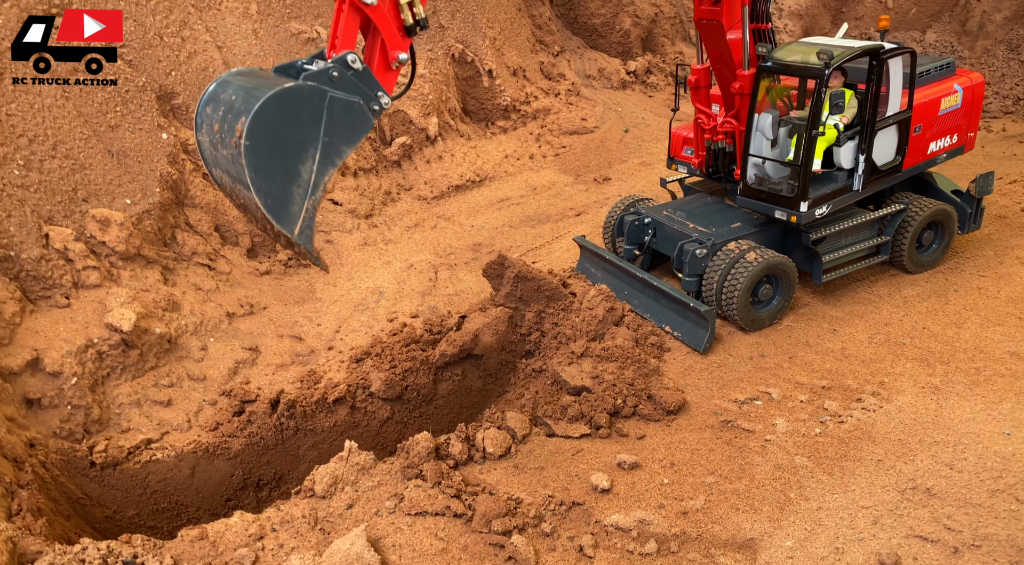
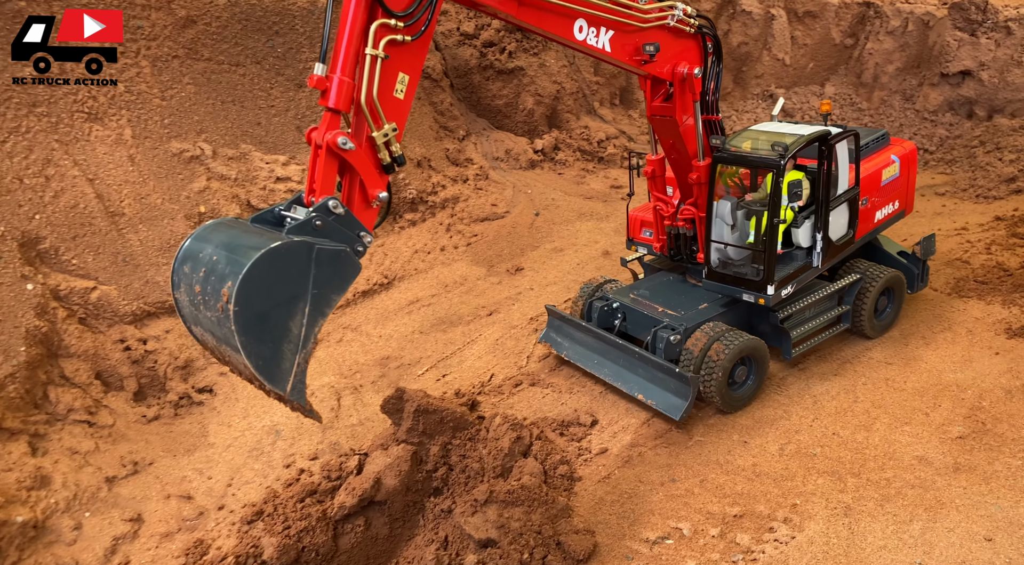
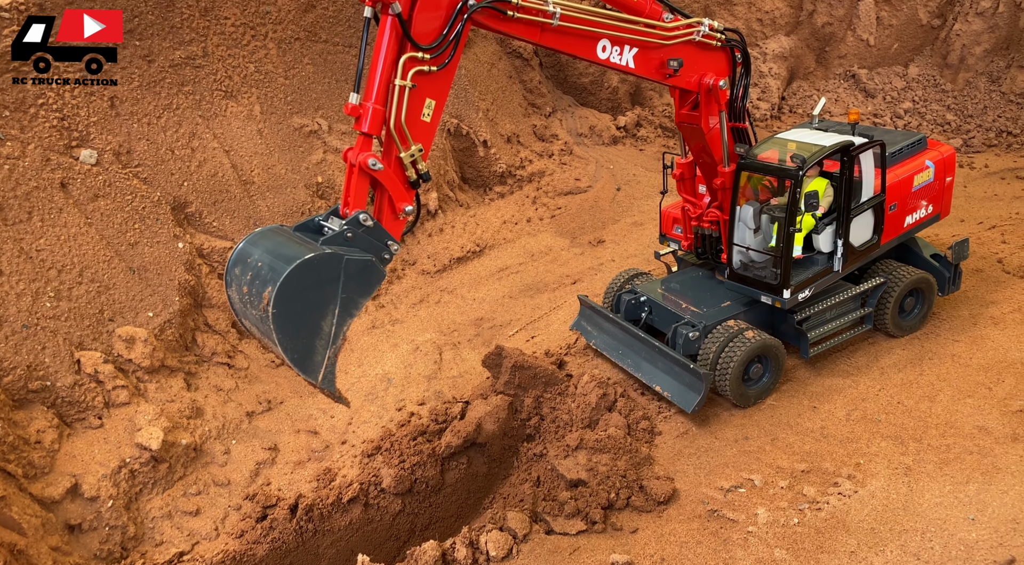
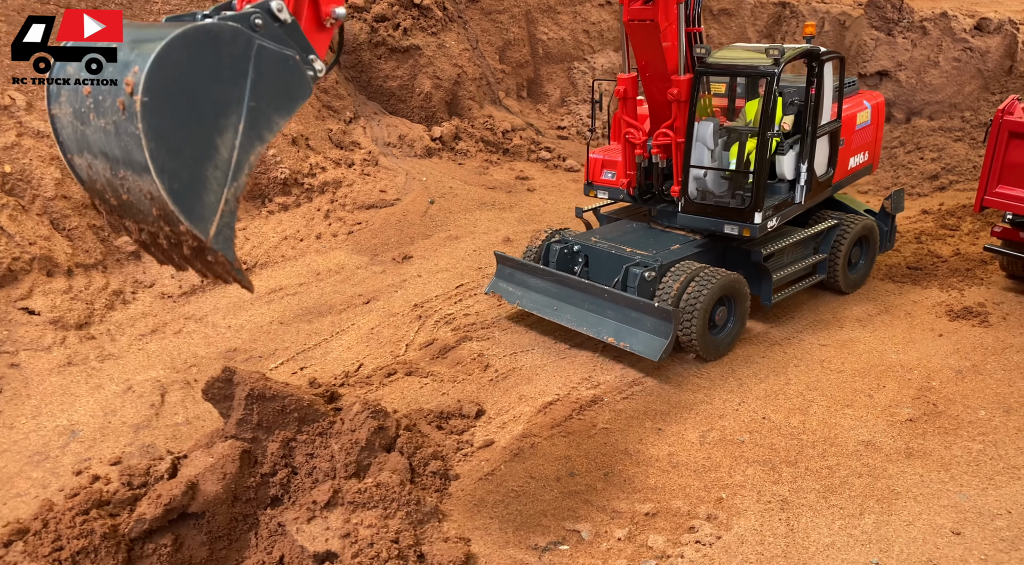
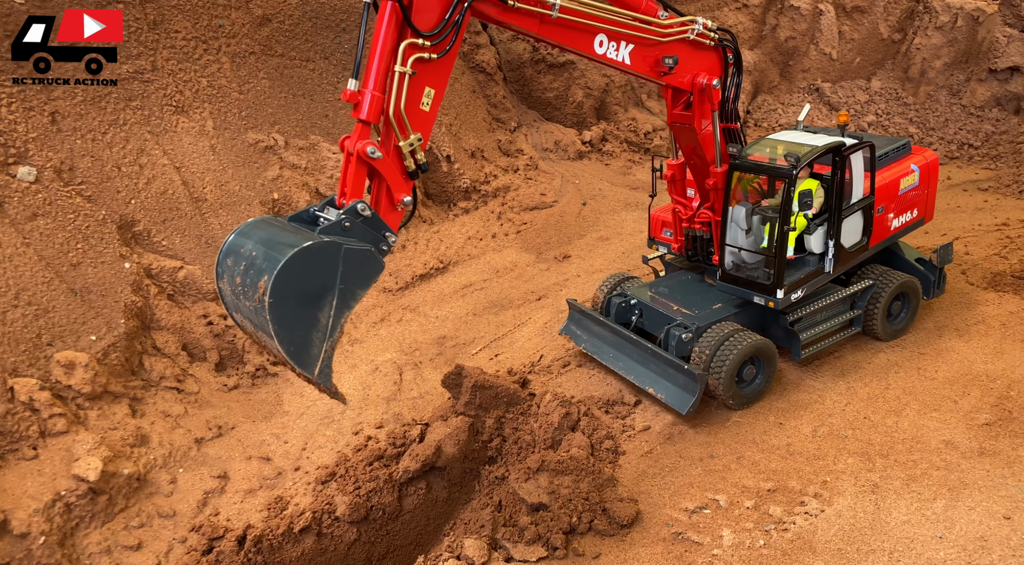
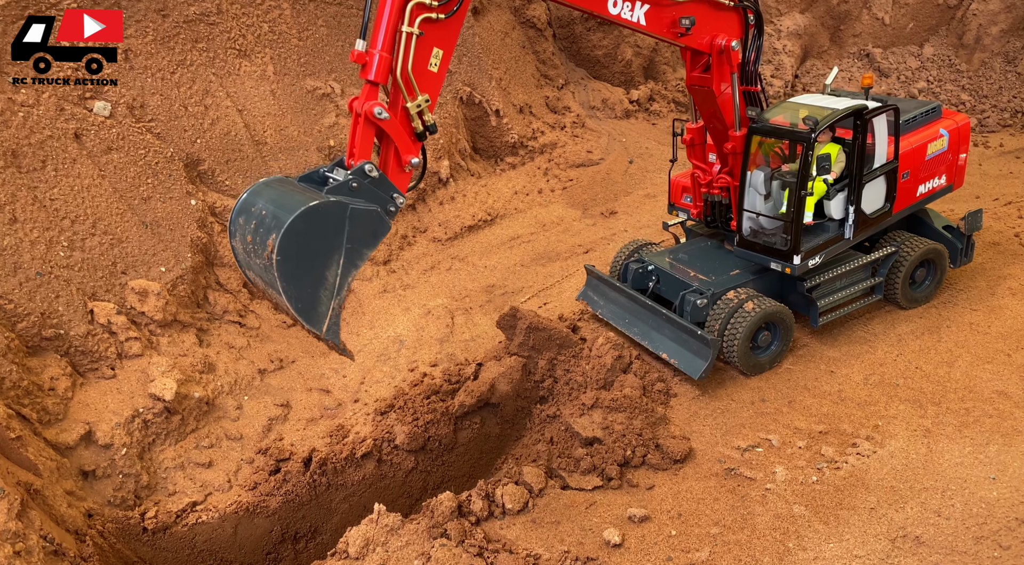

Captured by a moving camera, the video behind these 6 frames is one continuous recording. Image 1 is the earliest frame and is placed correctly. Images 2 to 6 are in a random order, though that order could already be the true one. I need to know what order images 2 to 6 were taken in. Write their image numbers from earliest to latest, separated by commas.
6, 3, 5, 2, 4
